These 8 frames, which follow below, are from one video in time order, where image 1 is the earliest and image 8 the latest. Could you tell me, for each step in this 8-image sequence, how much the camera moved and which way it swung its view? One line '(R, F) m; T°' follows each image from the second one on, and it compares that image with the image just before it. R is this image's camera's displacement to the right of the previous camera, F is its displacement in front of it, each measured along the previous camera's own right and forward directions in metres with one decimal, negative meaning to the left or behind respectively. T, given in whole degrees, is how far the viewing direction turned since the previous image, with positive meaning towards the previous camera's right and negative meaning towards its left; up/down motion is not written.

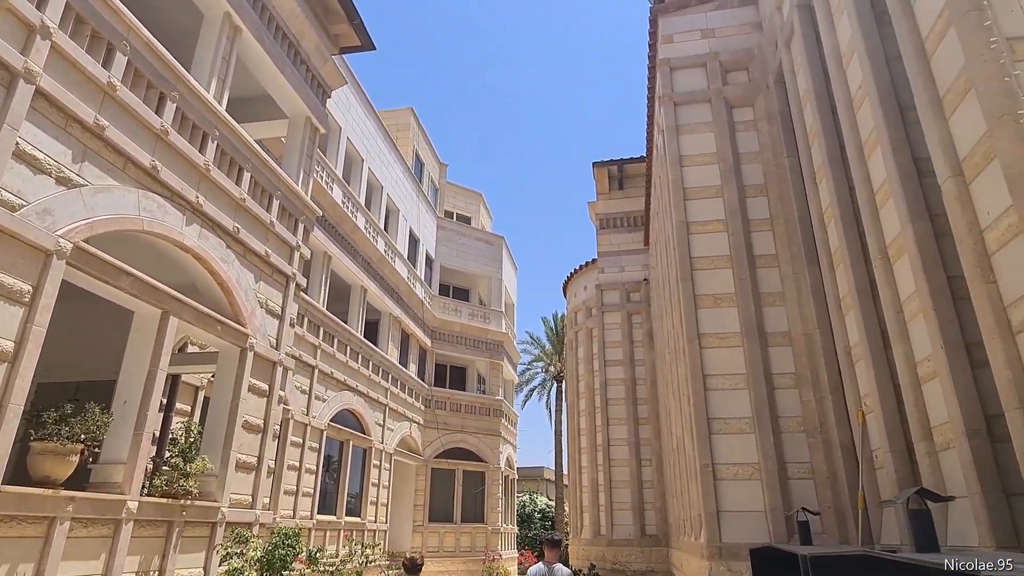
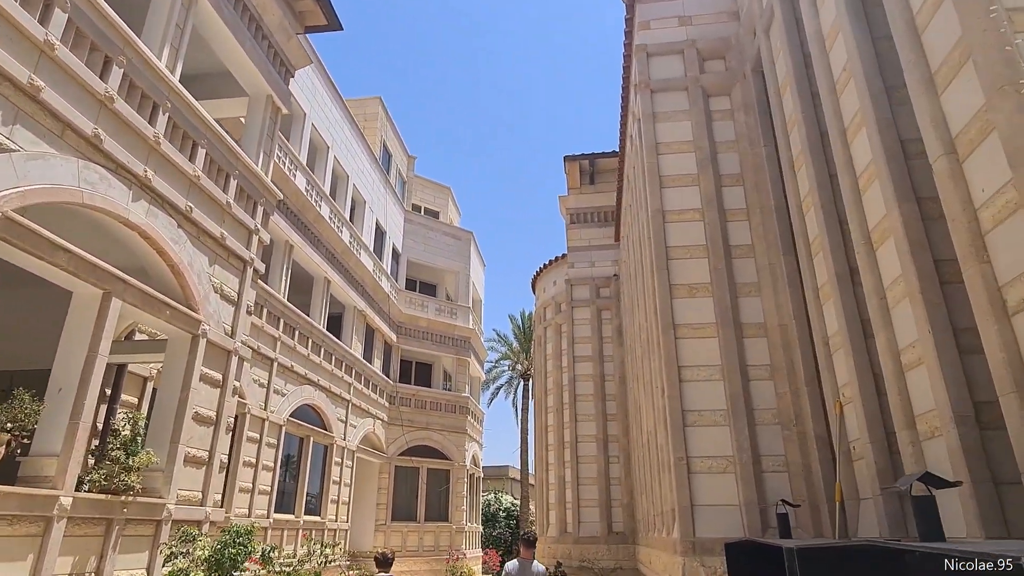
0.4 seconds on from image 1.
(0.0, +0.3) m; +3°
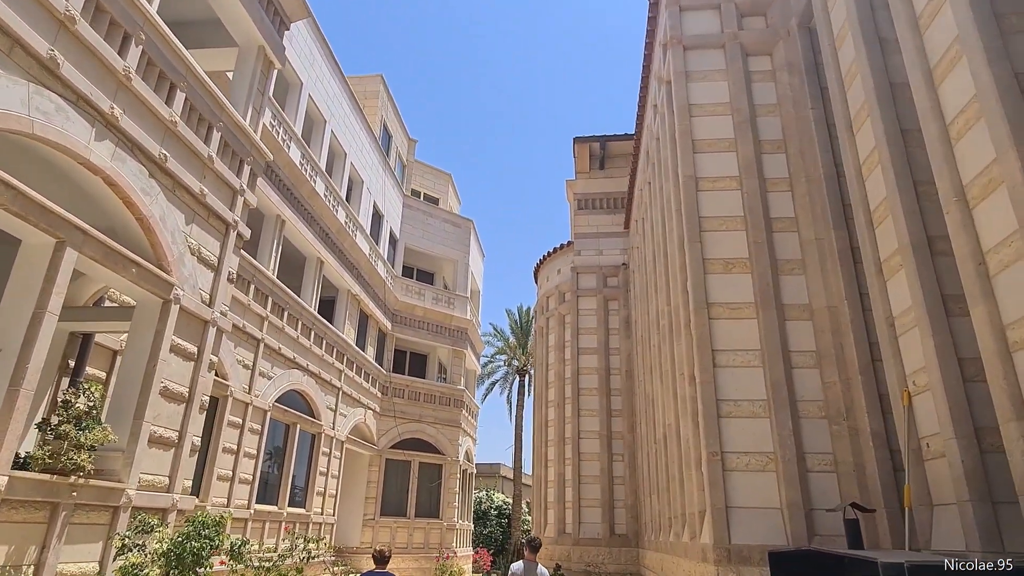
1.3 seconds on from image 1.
(-0.2, +1.0) m; 0°
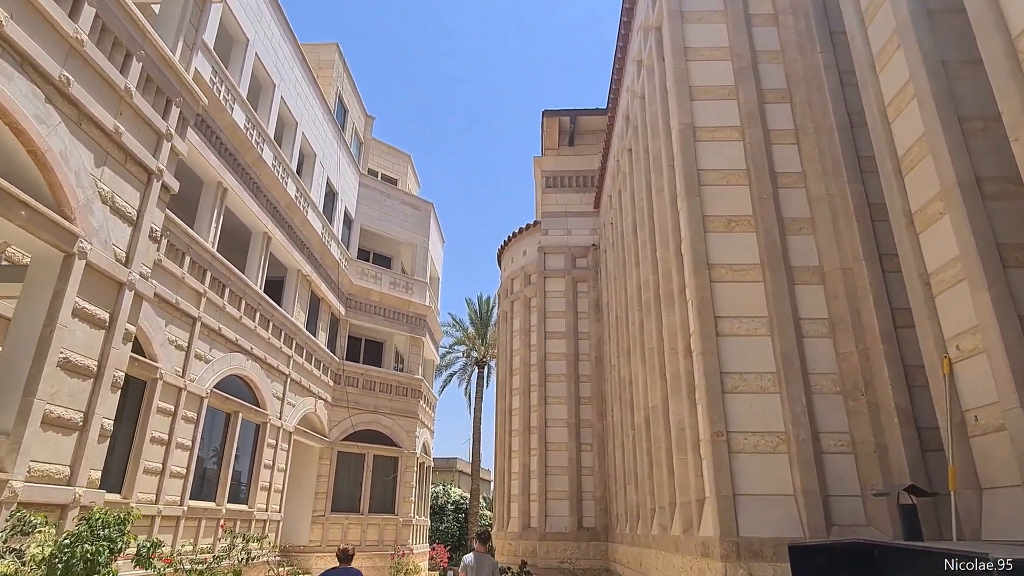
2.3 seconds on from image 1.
(-0.2, +1.1) m; +4°
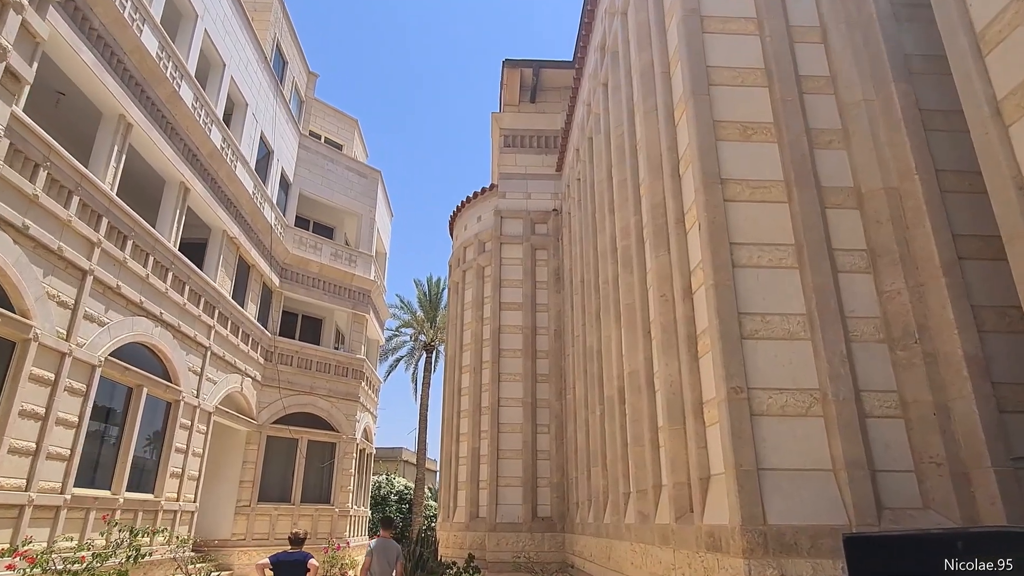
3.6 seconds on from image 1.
(0.0, +1.6) m; +5°
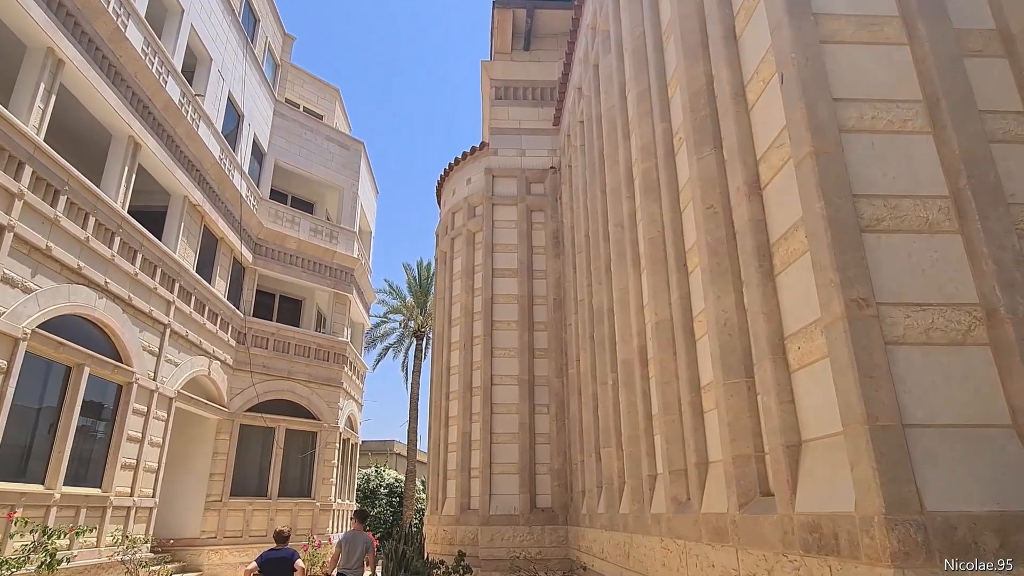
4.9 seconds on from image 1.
(0.0, +1.6) m; +1°
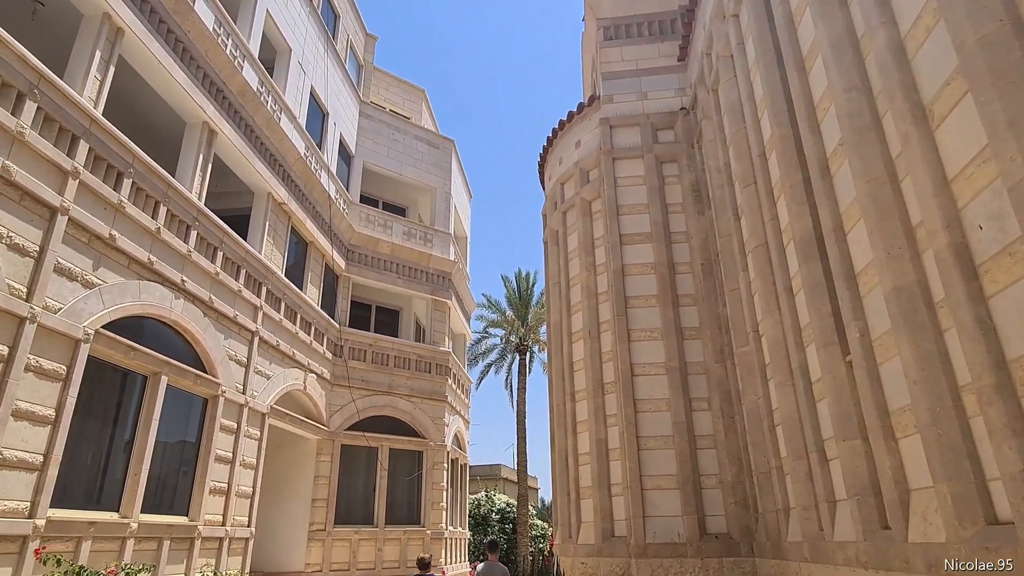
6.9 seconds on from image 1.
(-0.8, +2.5) m; -9°
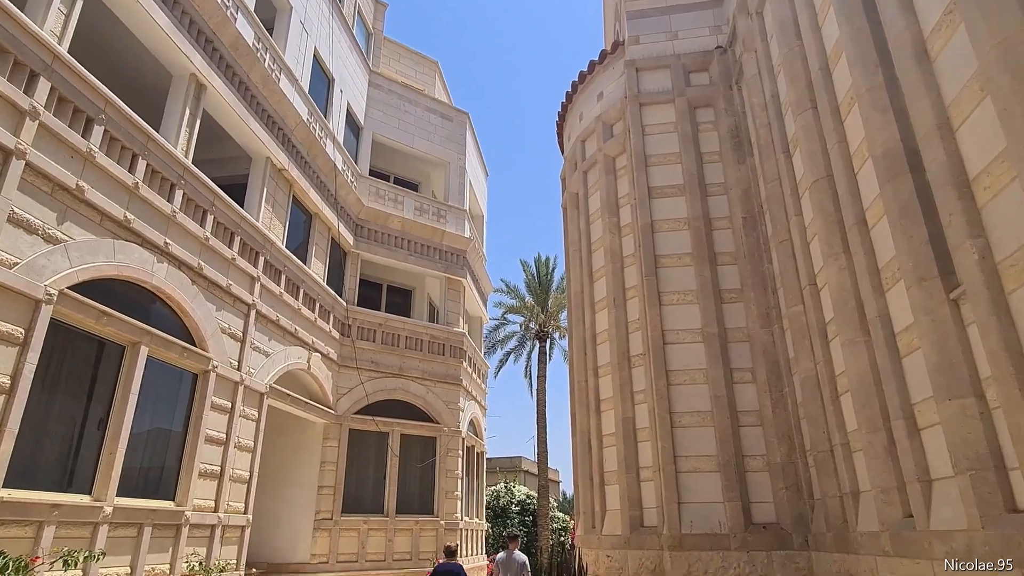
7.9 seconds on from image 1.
(+0.1, +1.2) m; -2°
